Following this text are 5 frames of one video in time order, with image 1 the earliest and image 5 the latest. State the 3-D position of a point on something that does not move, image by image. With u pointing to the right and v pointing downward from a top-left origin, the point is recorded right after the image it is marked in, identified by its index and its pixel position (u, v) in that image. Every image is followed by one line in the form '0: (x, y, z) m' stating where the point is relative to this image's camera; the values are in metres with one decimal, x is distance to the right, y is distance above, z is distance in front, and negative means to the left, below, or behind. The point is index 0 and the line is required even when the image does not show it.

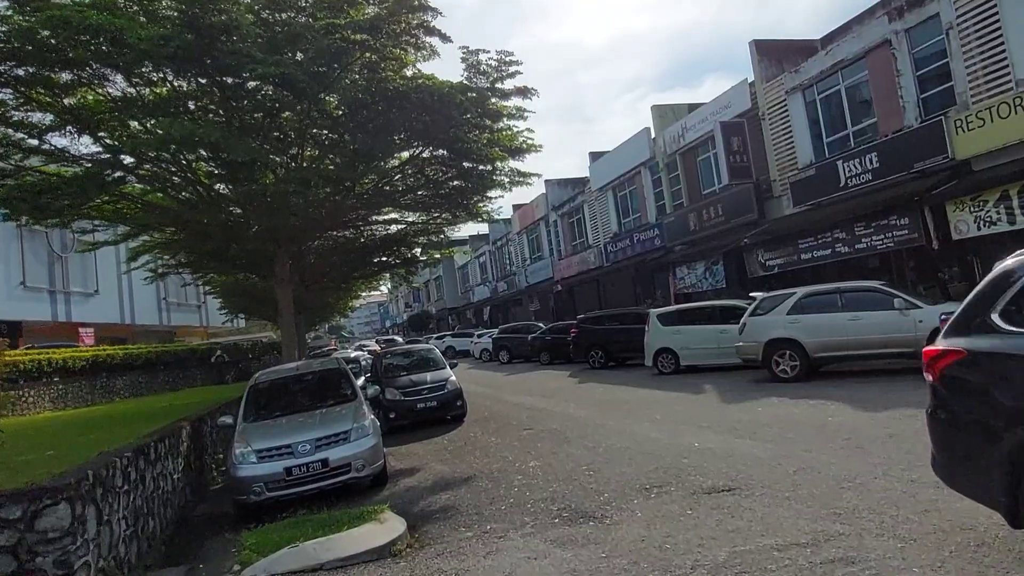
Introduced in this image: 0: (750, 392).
0: (+4.2, -1.8, +12.2) m
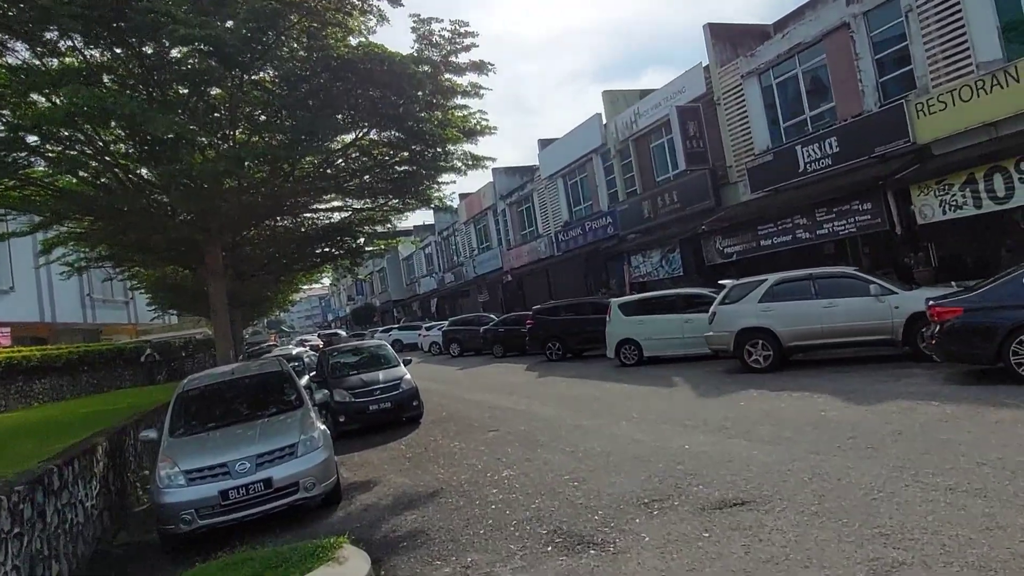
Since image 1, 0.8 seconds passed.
0: (+3.6, -1.6, +11.6) m
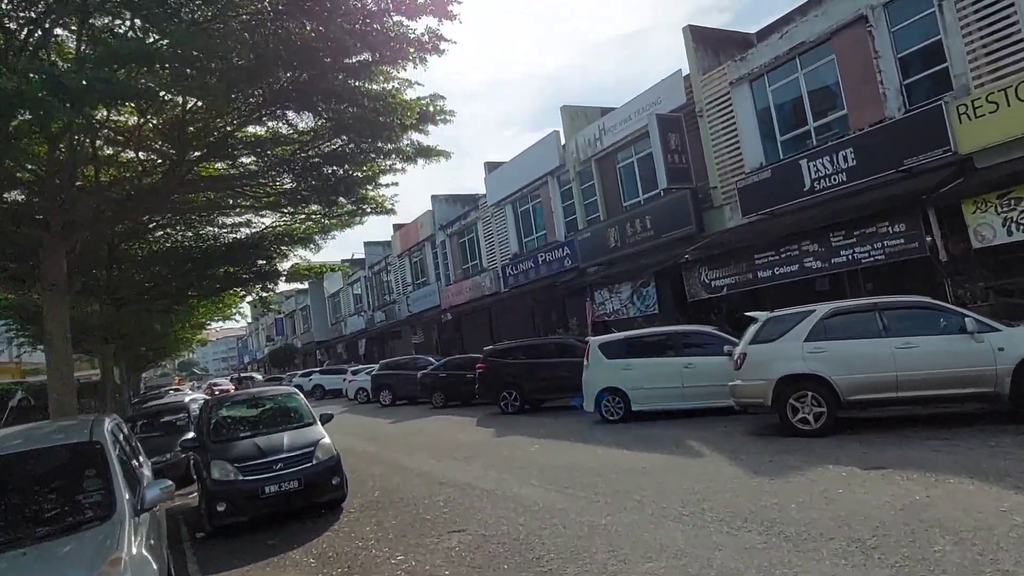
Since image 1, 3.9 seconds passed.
0: (+3.2, -2.0, +8.5) m
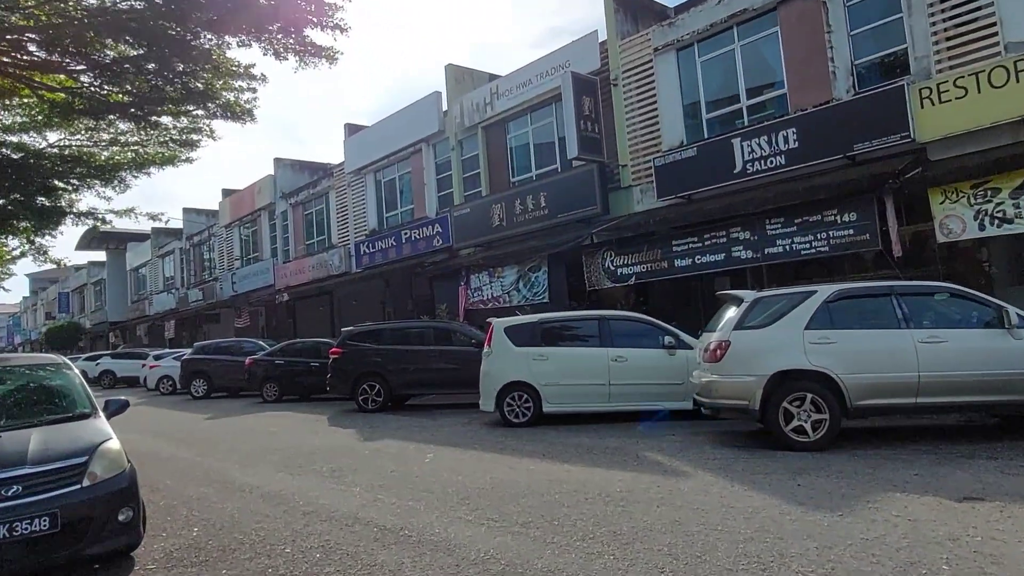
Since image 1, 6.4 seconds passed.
0: (+2.4, -1.6, +6.3) m
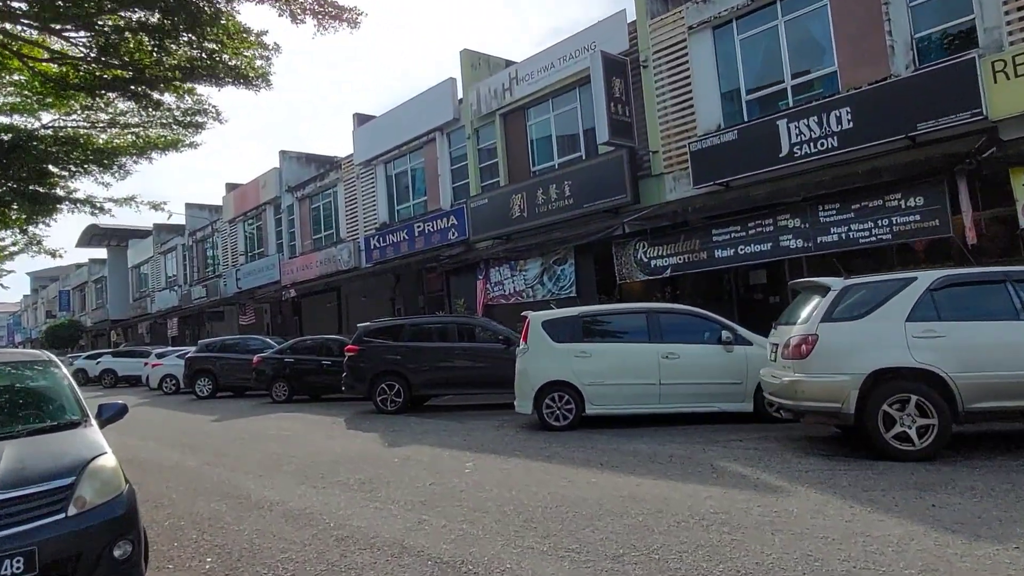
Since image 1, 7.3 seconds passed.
0: (+2.9, -1.5, +5.3) m
